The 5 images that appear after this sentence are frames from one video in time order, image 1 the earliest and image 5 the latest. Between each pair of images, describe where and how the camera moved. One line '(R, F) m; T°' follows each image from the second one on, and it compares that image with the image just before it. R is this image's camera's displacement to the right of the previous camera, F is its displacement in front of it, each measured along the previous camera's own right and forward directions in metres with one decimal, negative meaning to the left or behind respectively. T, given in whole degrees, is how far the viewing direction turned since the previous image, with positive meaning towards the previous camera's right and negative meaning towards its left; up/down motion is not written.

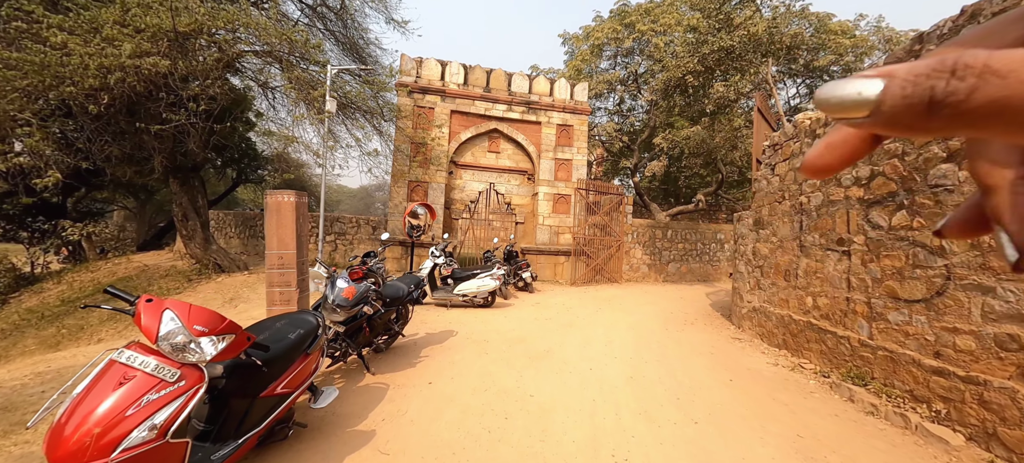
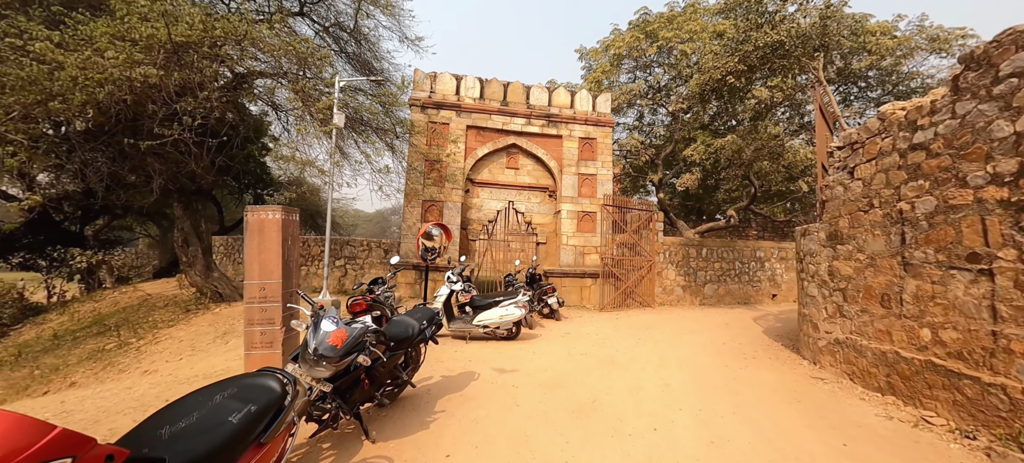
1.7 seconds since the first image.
(-0.2, +0.7) m; -2°
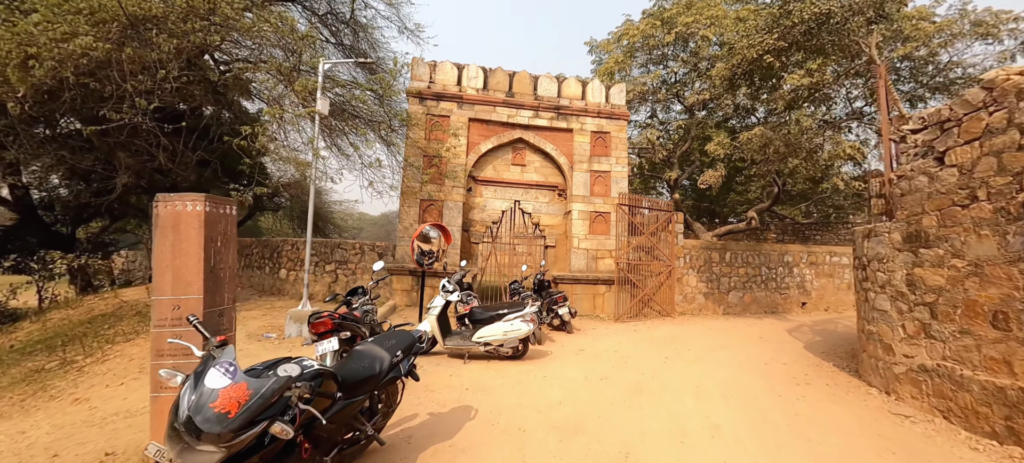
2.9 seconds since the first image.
(0.0, +0.8) m; -1°
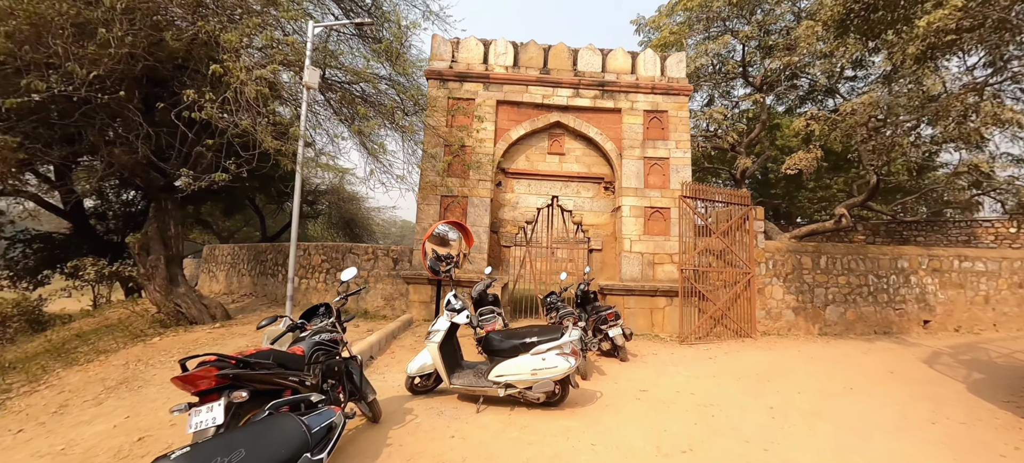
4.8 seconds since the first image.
(+0.1, +1.3) m; -6°
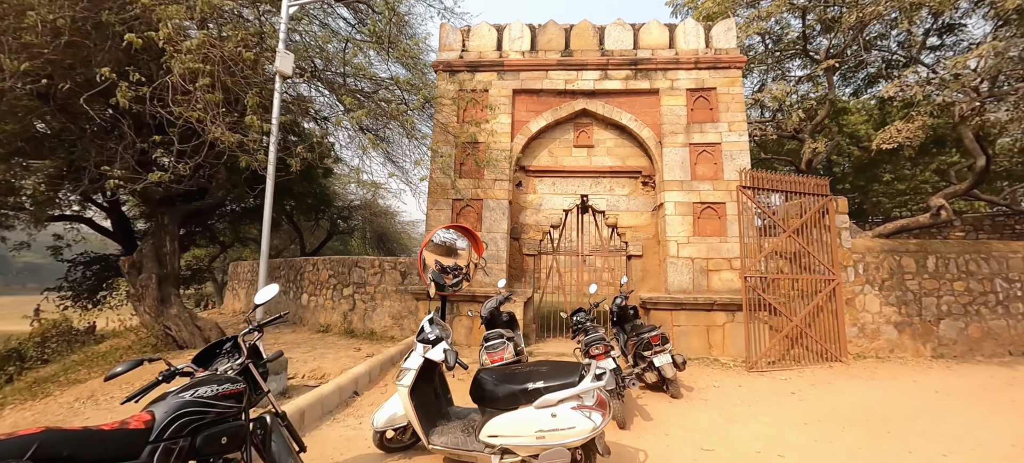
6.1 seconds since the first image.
(+0.3, +0.9) m; -6°
